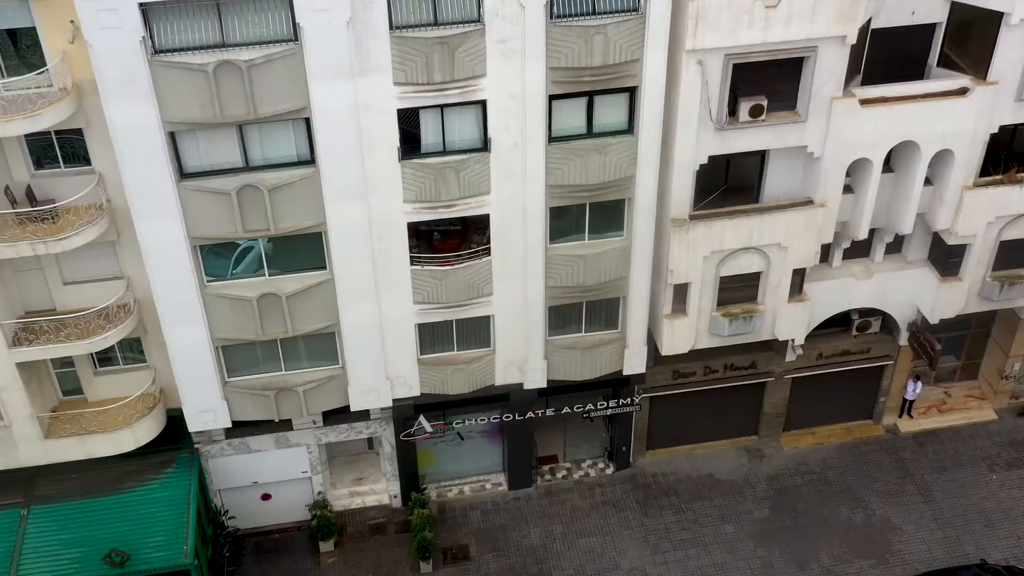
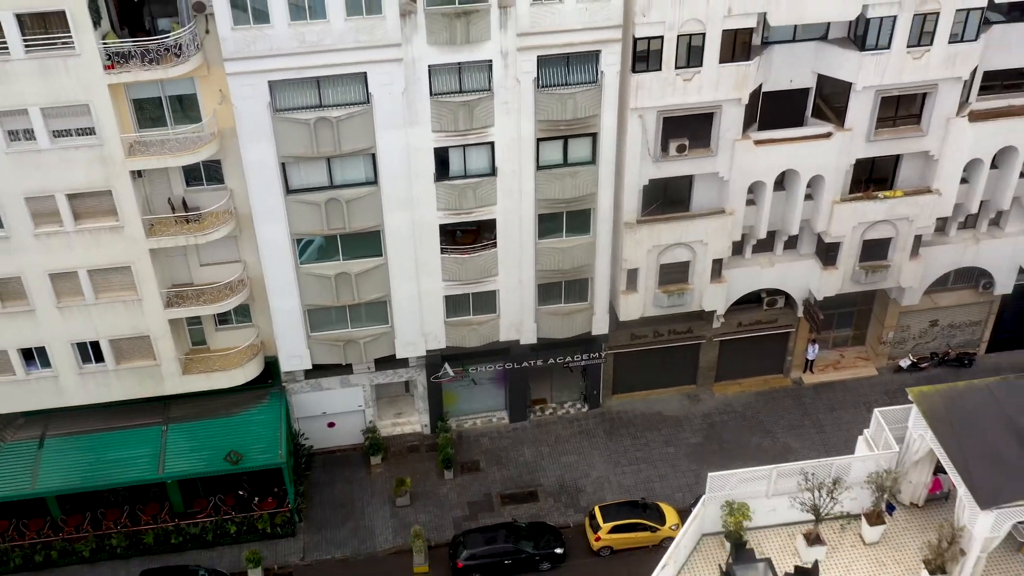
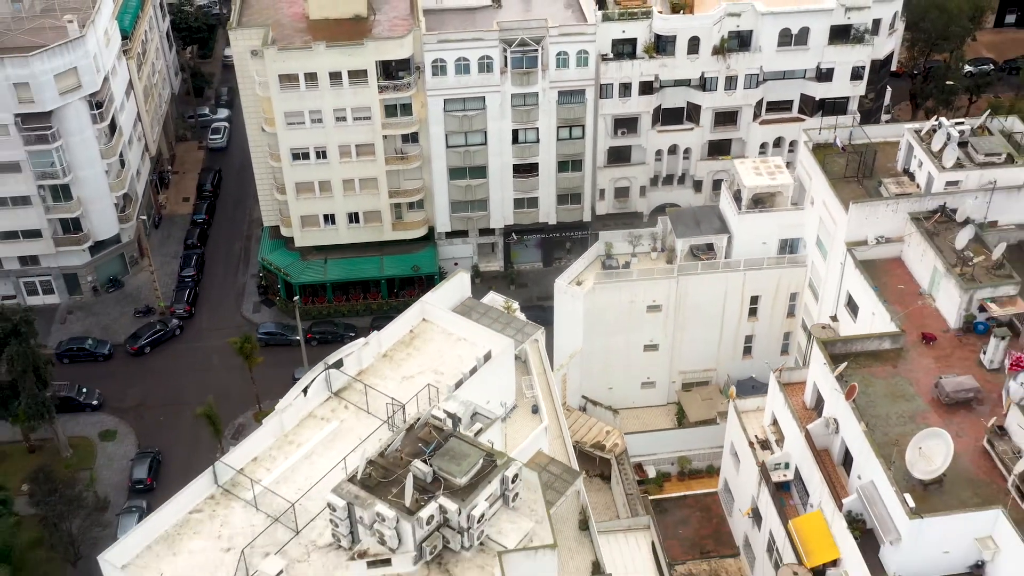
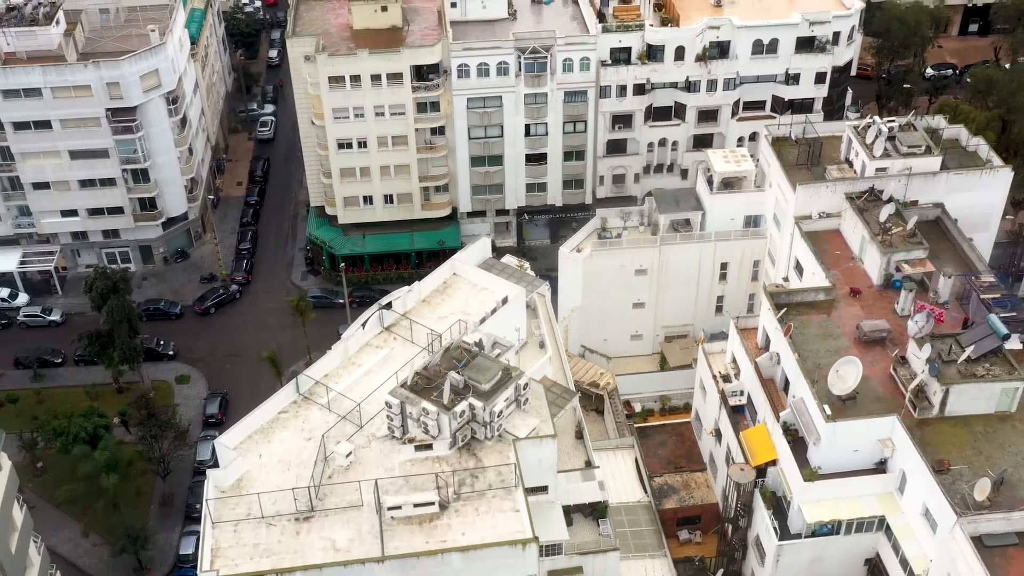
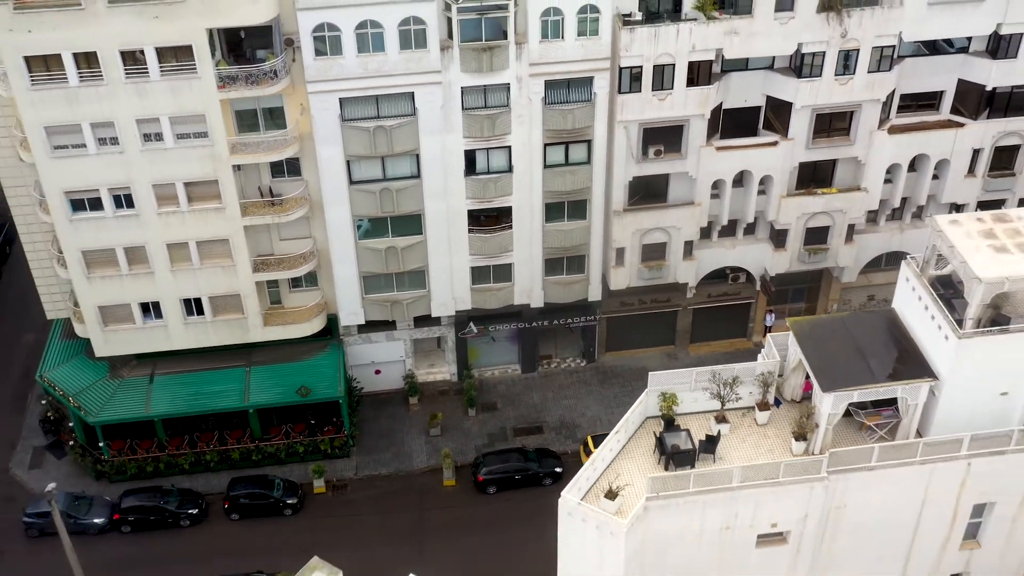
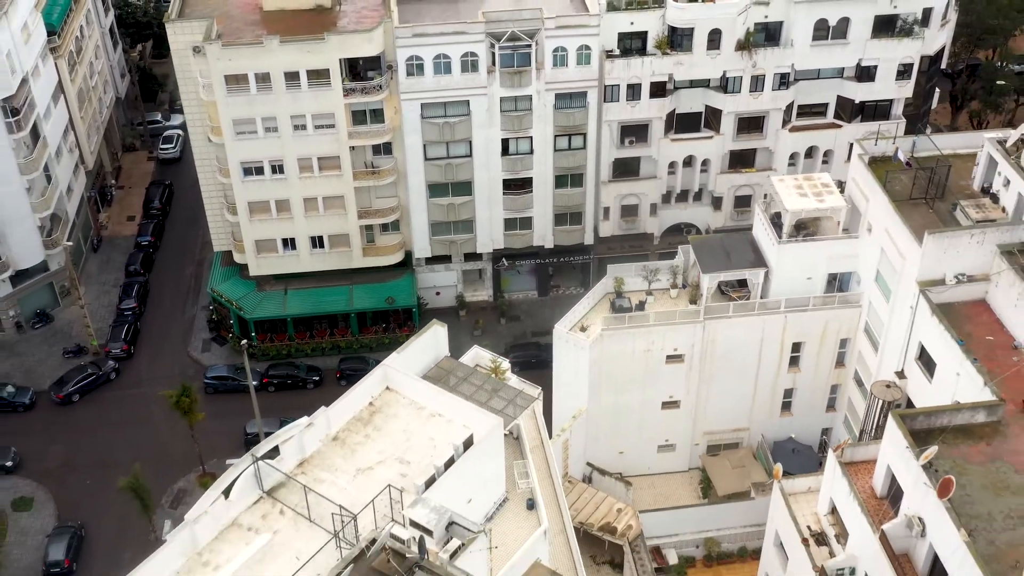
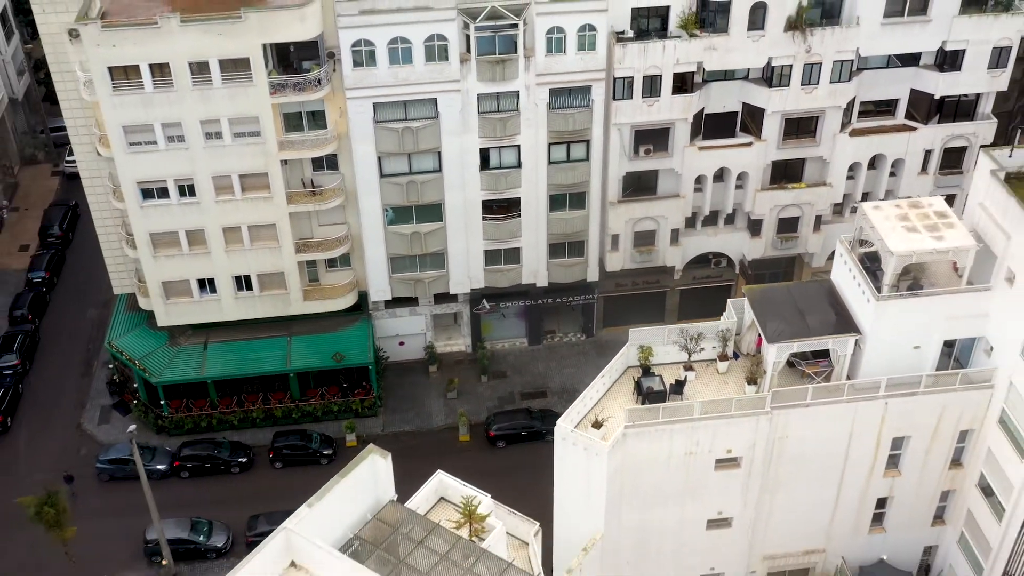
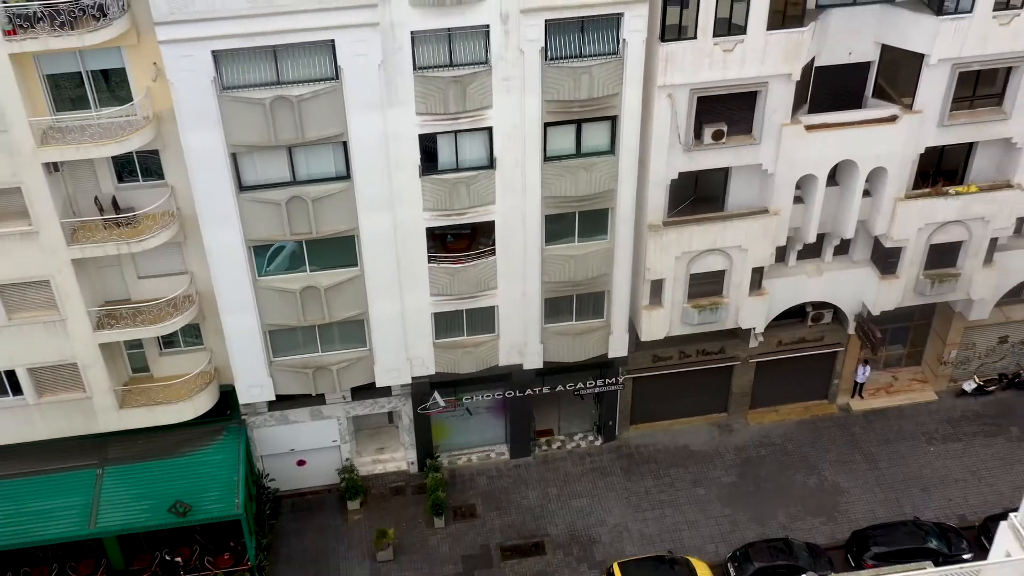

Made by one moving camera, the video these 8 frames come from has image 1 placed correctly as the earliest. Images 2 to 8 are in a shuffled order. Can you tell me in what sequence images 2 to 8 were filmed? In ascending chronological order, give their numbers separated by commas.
8, 2, 5, 7, 6, 3, 4
